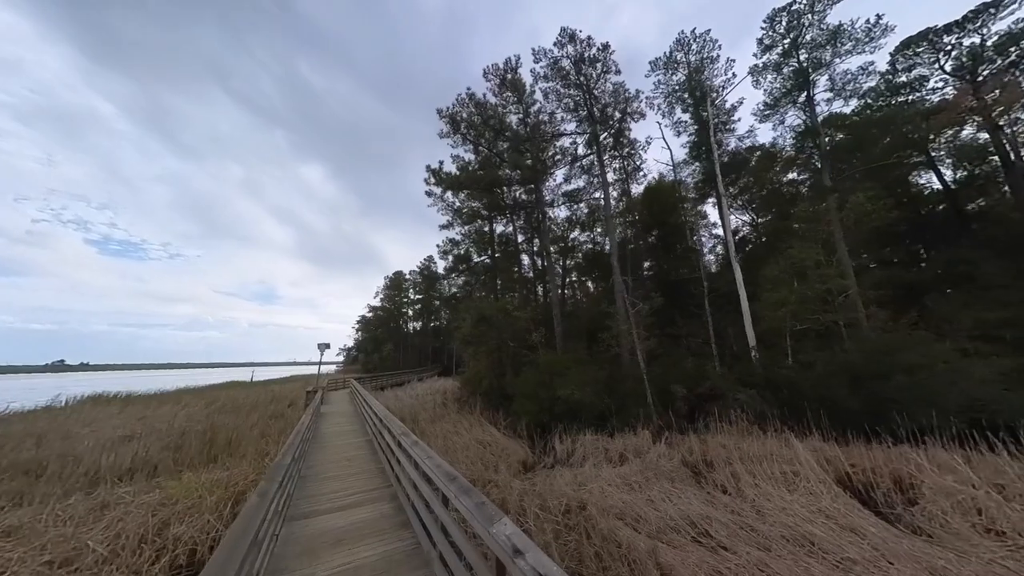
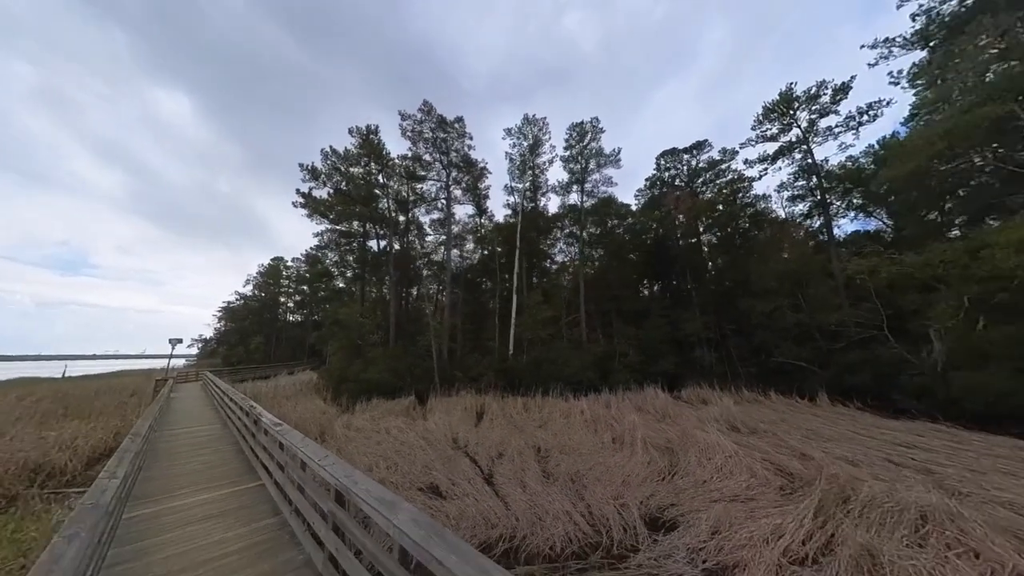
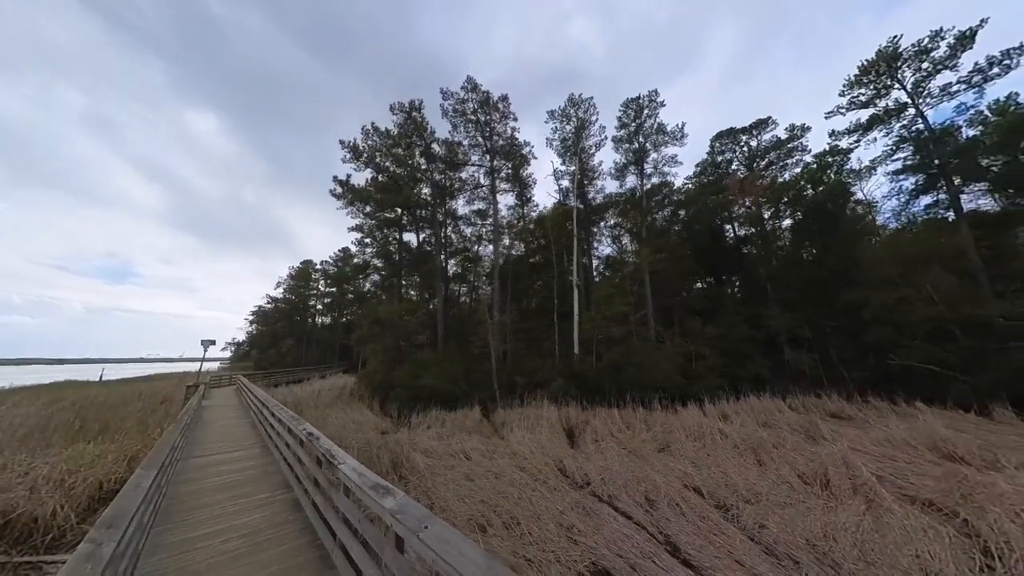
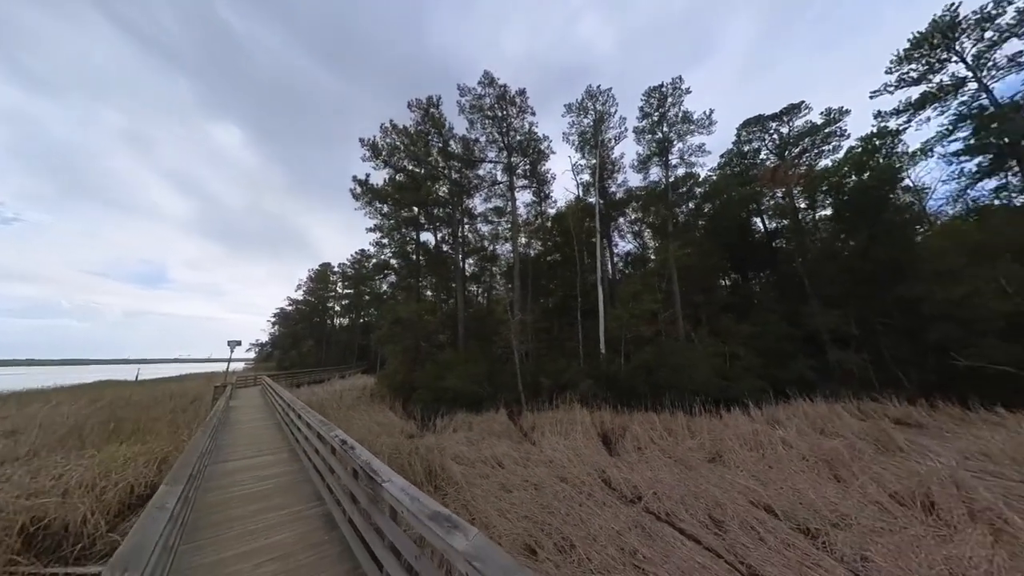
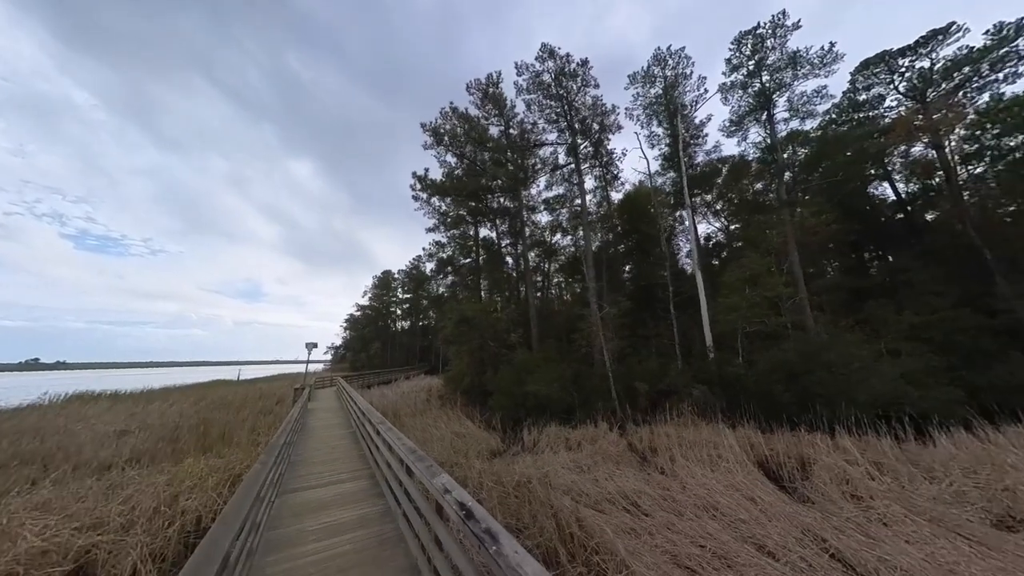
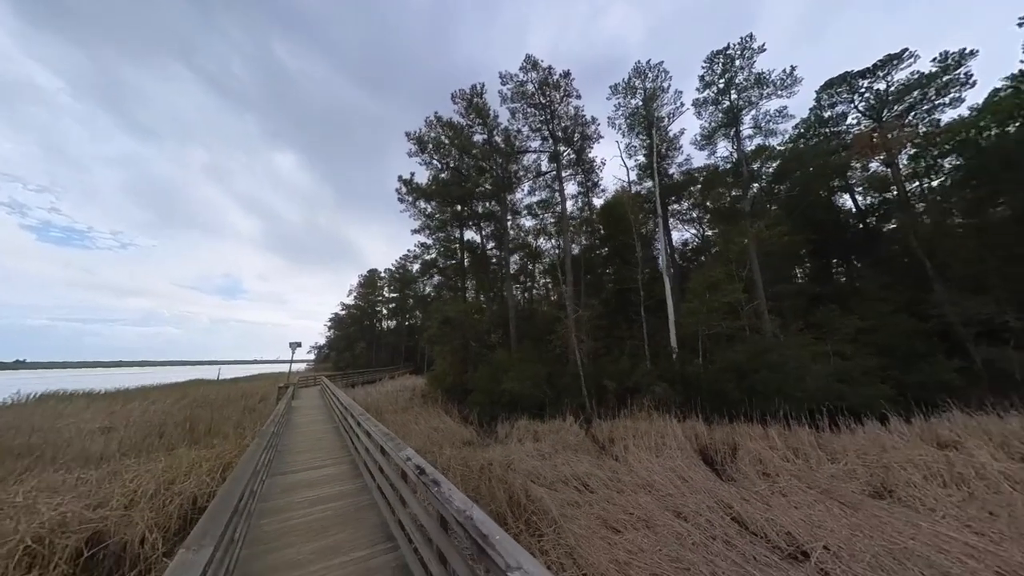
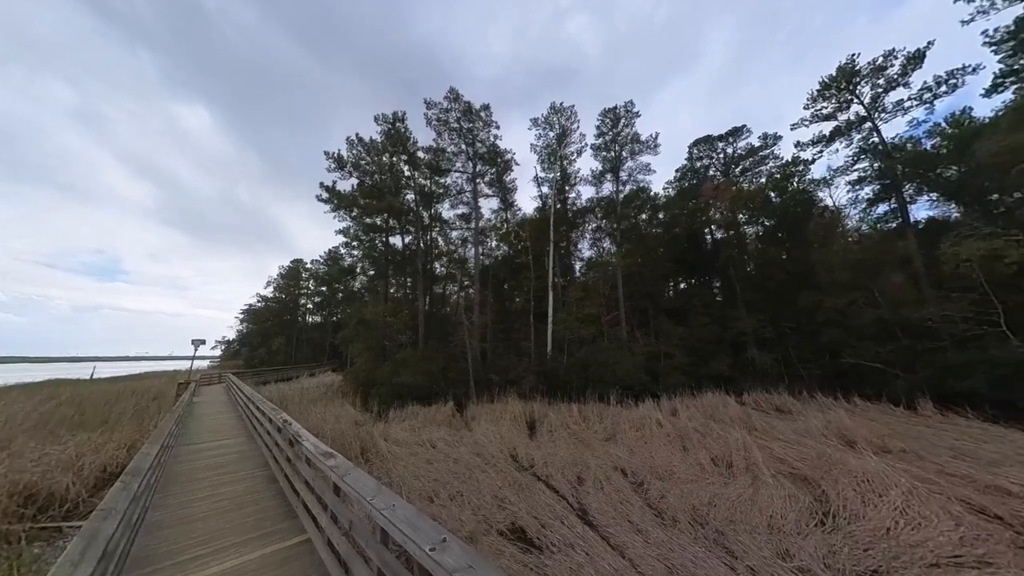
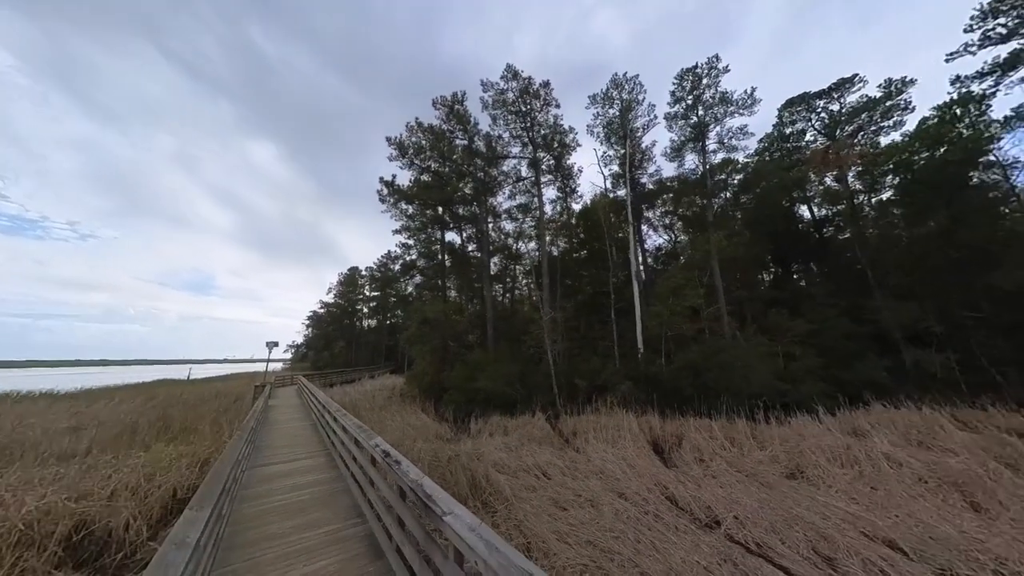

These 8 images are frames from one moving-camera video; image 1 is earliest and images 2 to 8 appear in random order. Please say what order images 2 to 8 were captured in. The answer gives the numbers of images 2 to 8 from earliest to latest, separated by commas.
5, 6, 8, 4, 3, 7, 2
